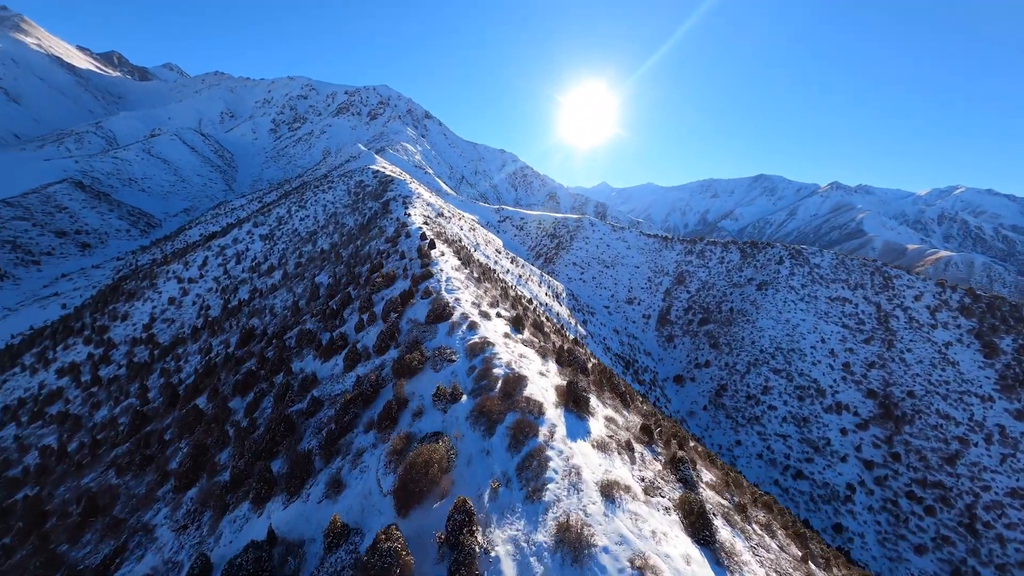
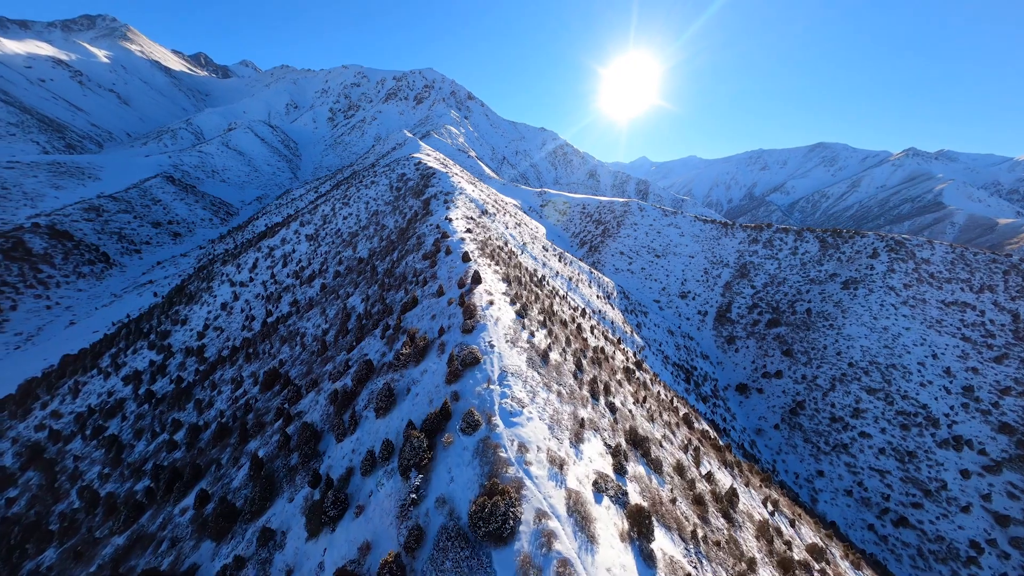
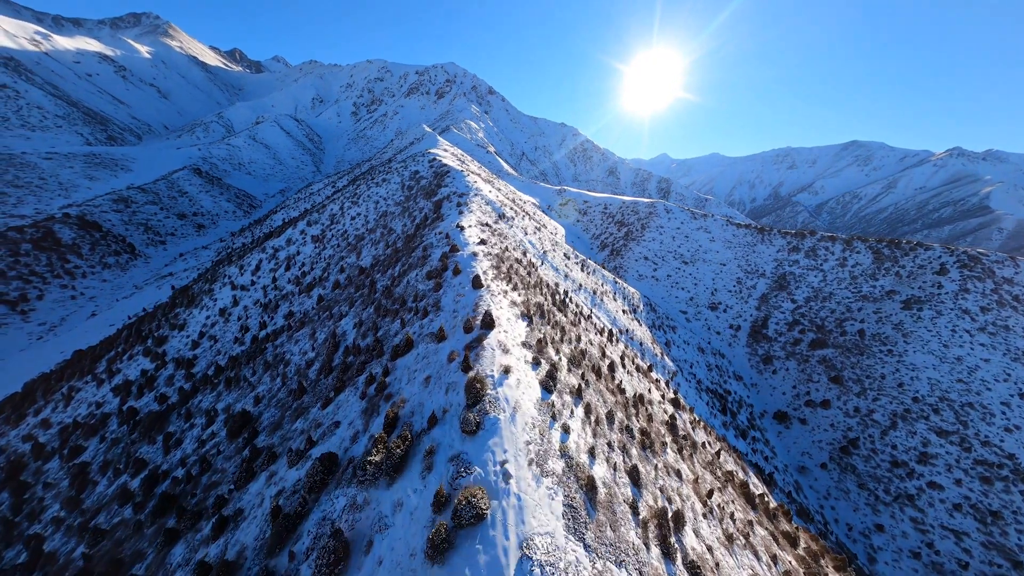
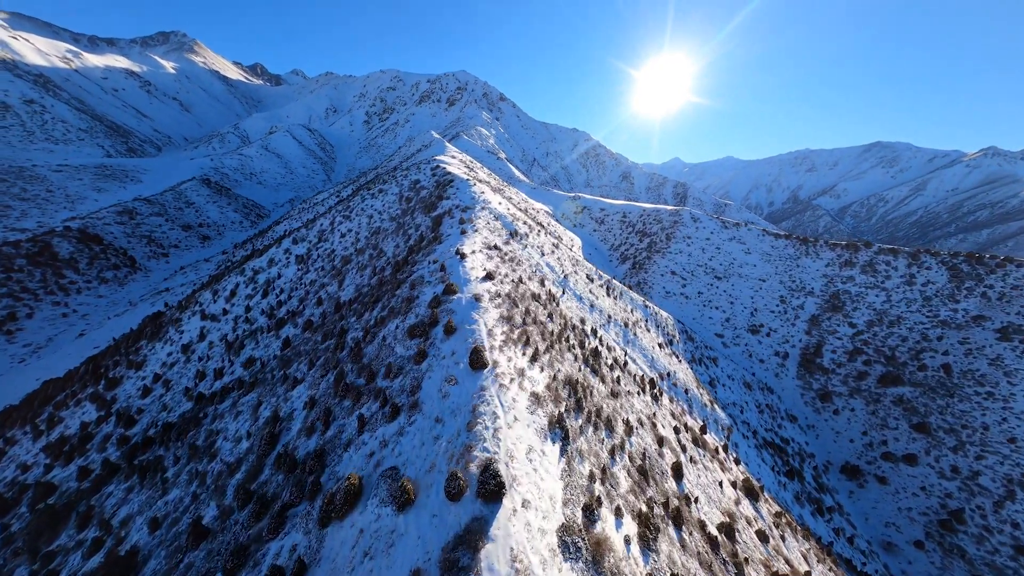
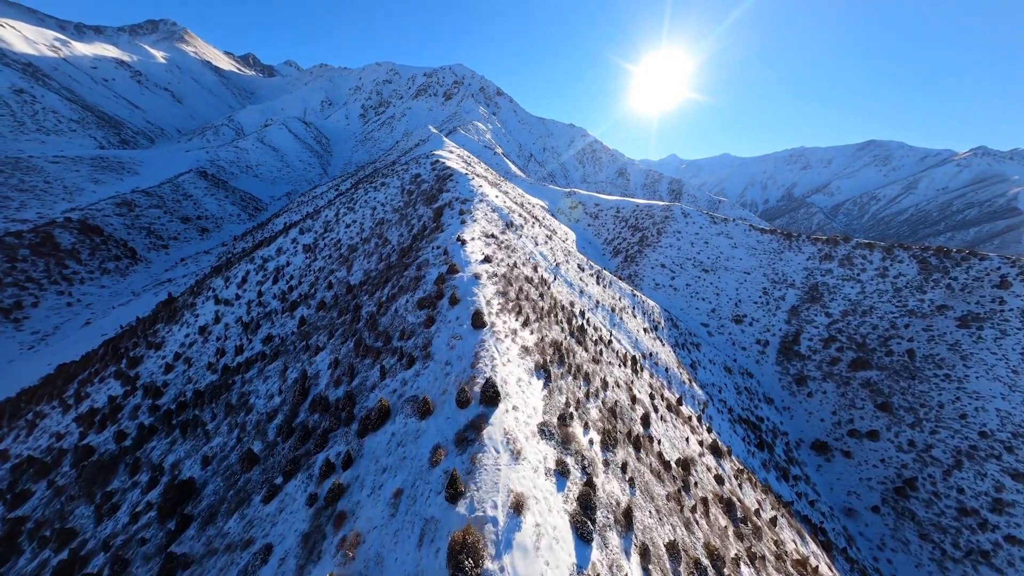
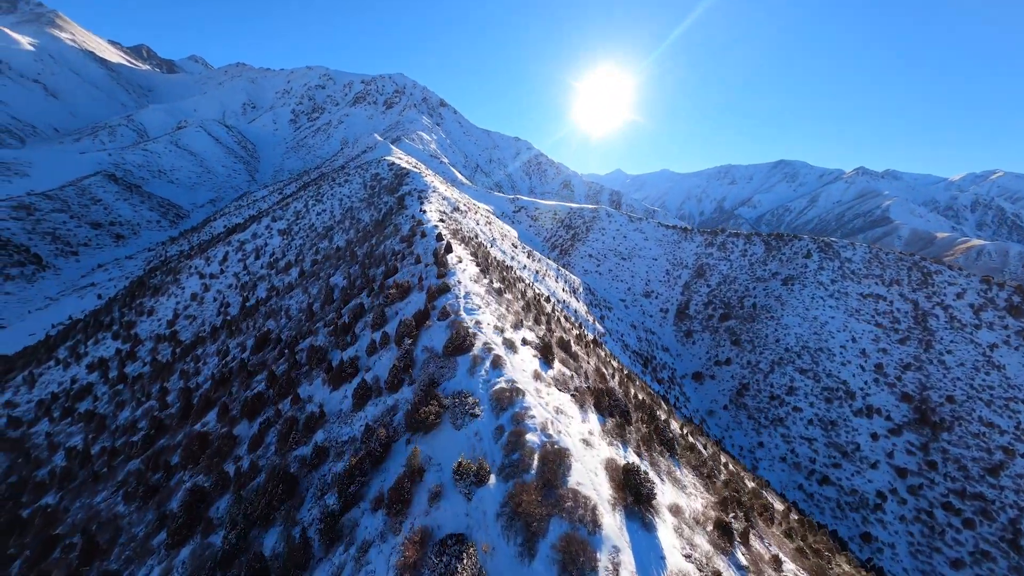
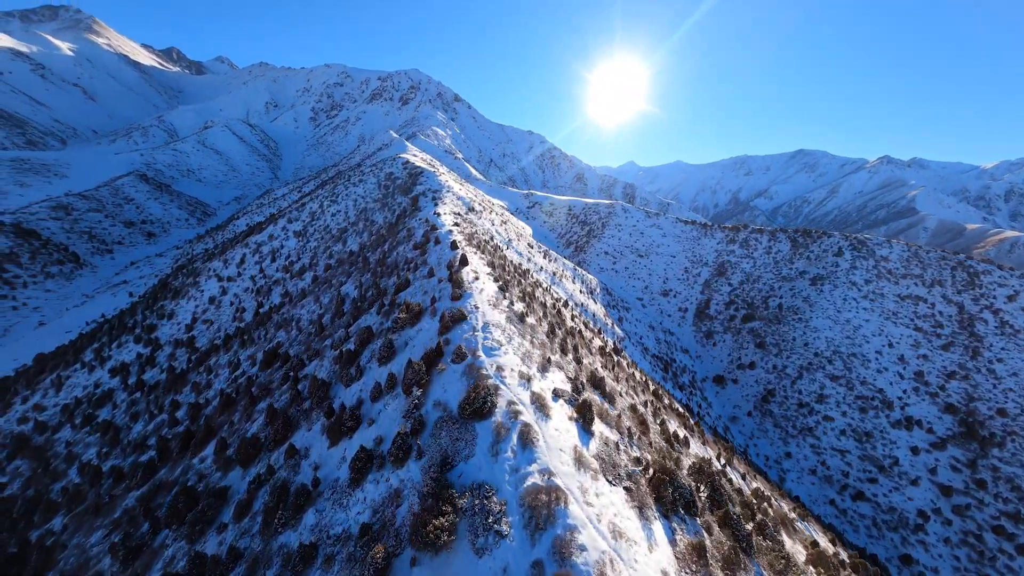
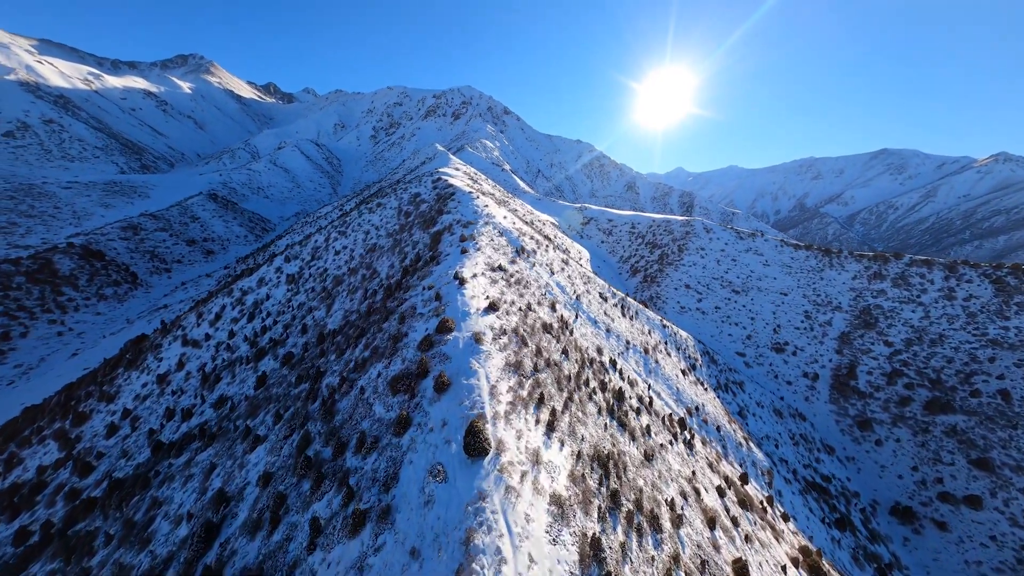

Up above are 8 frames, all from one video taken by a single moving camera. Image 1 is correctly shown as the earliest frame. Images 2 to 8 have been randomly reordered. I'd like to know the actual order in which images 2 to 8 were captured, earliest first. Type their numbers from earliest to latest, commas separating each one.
6, 7, 2, 3, 5, 4, 8
